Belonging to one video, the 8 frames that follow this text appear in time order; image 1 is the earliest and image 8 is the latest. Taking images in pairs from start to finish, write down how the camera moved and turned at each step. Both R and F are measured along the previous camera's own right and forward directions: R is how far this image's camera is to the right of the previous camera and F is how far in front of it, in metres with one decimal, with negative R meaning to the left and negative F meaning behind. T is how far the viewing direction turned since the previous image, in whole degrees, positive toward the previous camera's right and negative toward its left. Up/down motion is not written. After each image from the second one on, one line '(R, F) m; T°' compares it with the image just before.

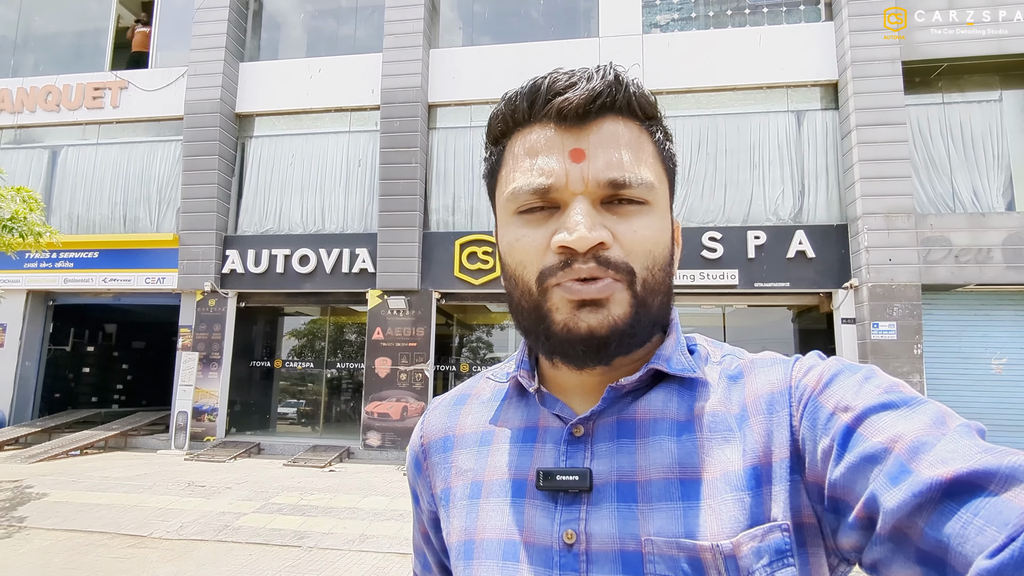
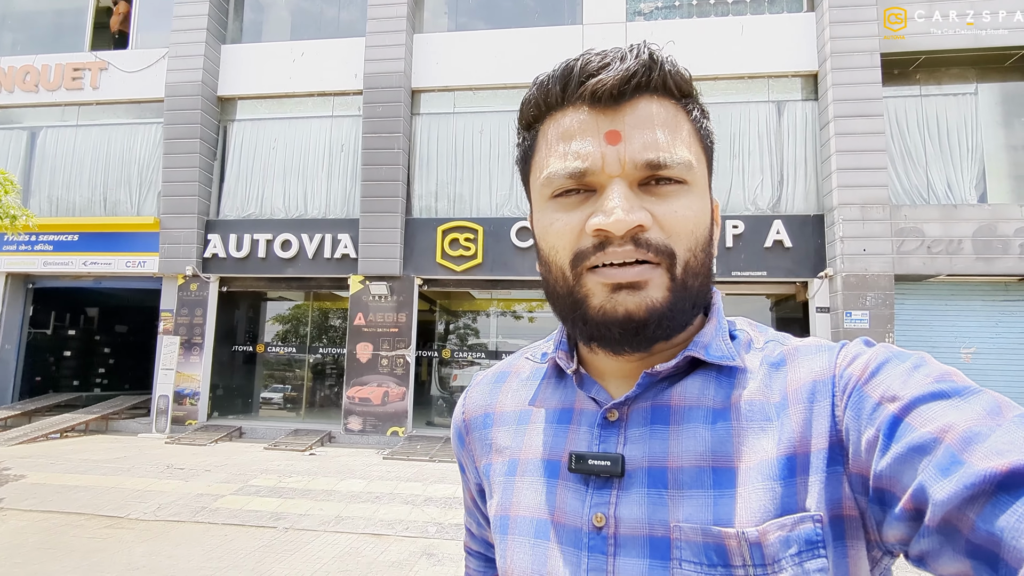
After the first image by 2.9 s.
(+0.1, -0.1) m; +1°
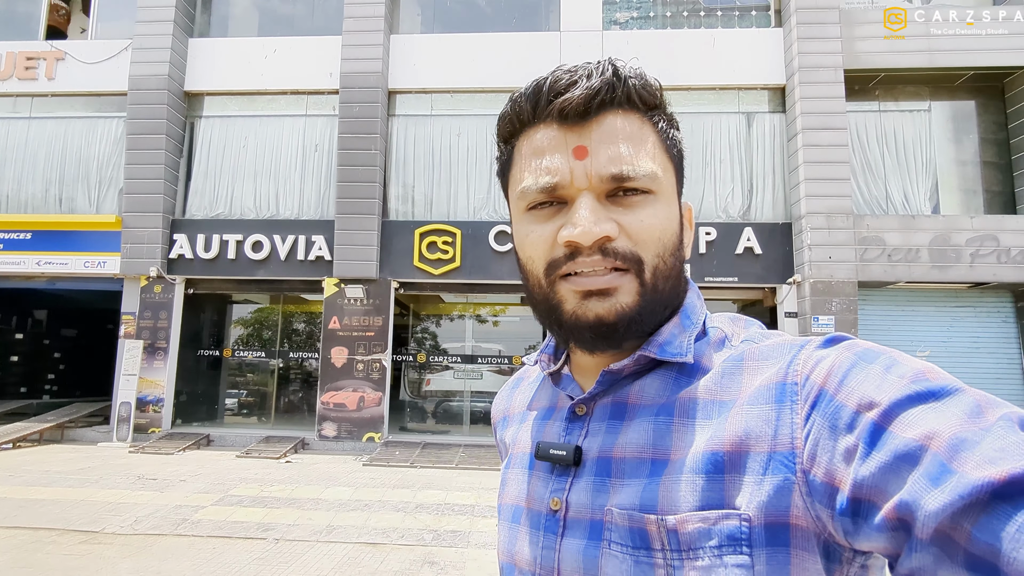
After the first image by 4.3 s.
(-0.4, 0.0) m; +4°
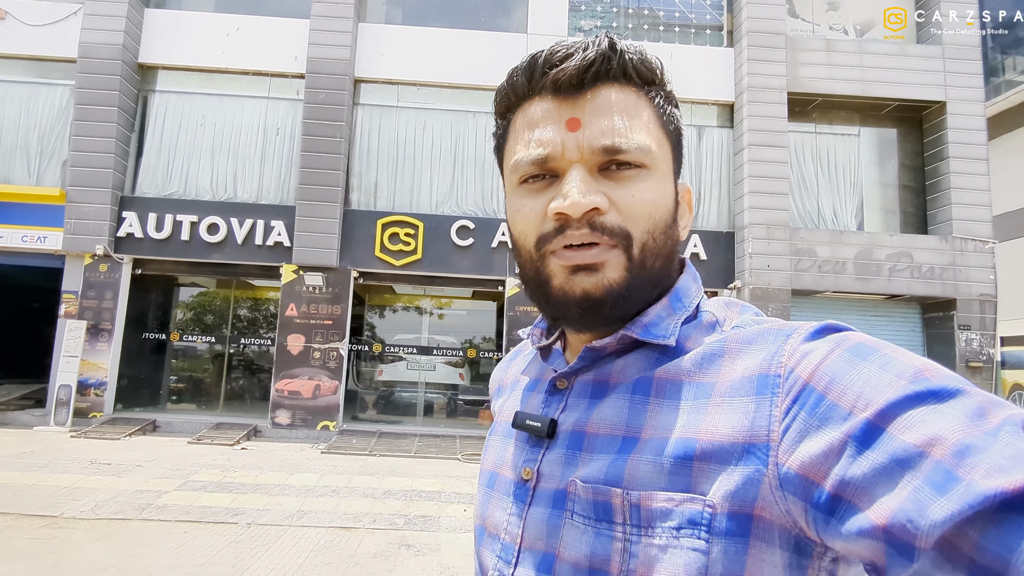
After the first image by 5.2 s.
(-0.4, -0.2) m; +6°
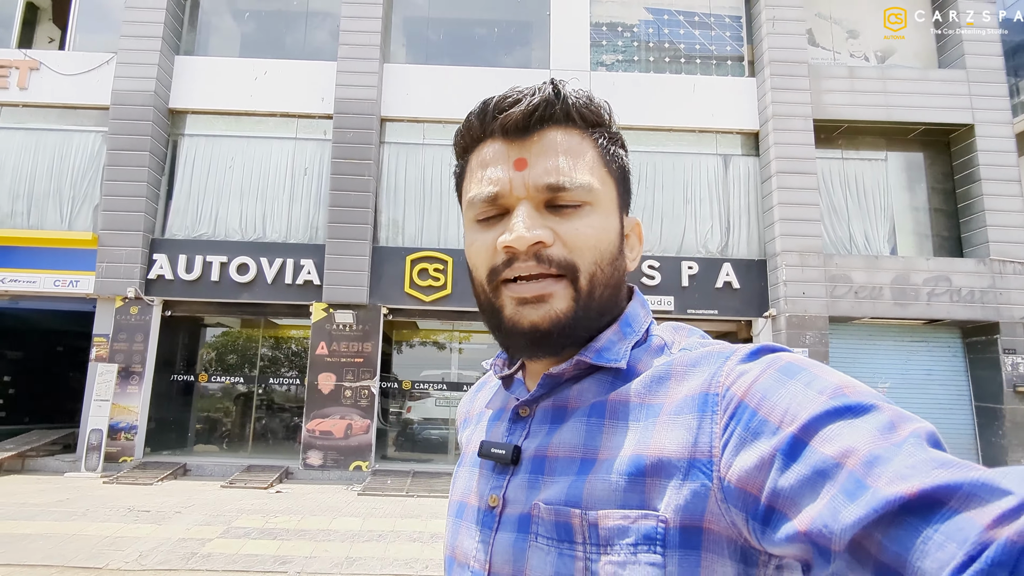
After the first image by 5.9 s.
(-0.4, +0.1) m; -1°
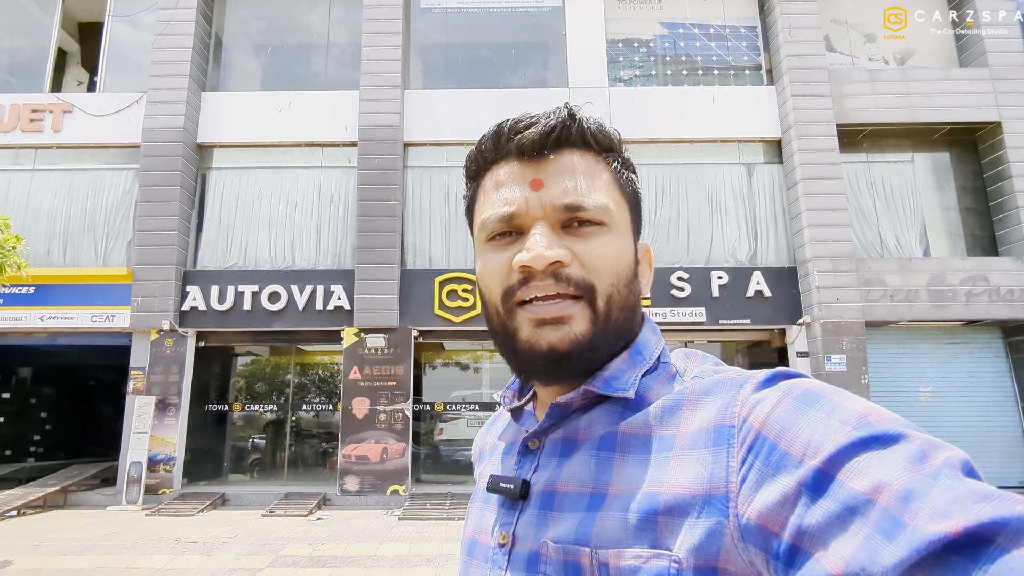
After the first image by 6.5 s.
(-0.2, 0.0) m; -1°
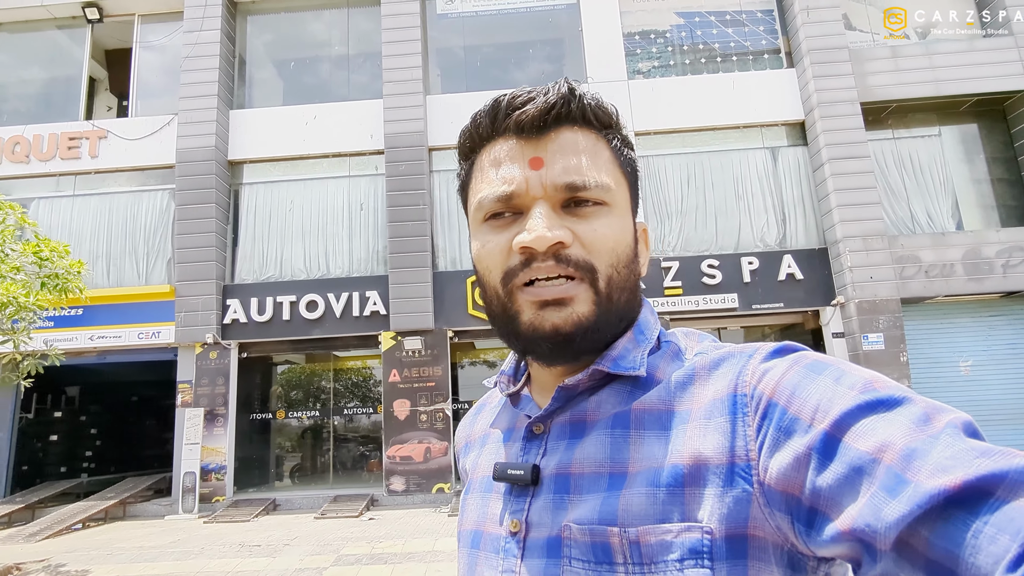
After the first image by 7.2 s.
(-0.2, -0.1) m; -2°
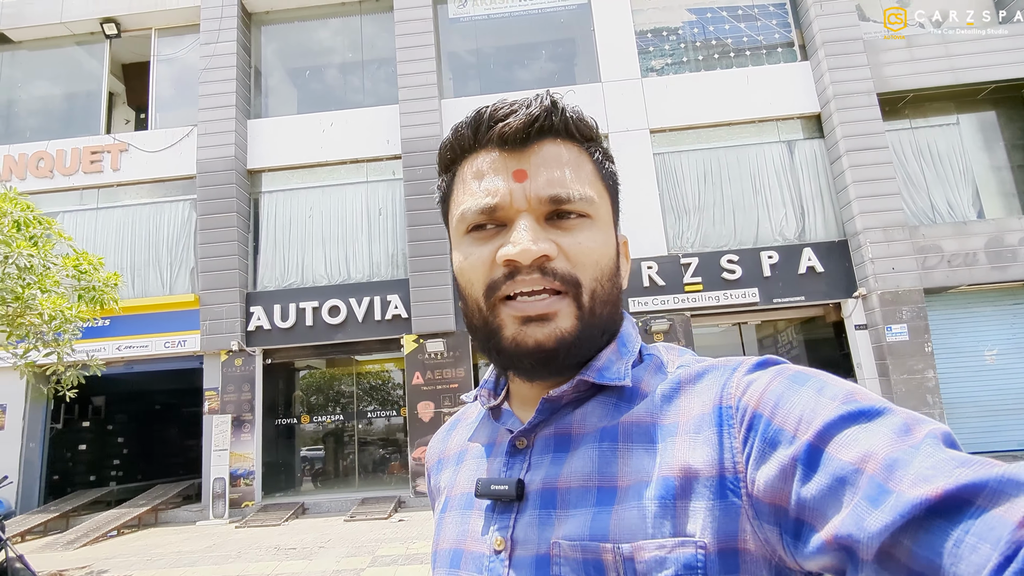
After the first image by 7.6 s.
(-0.2, -0.1) m; -1°
